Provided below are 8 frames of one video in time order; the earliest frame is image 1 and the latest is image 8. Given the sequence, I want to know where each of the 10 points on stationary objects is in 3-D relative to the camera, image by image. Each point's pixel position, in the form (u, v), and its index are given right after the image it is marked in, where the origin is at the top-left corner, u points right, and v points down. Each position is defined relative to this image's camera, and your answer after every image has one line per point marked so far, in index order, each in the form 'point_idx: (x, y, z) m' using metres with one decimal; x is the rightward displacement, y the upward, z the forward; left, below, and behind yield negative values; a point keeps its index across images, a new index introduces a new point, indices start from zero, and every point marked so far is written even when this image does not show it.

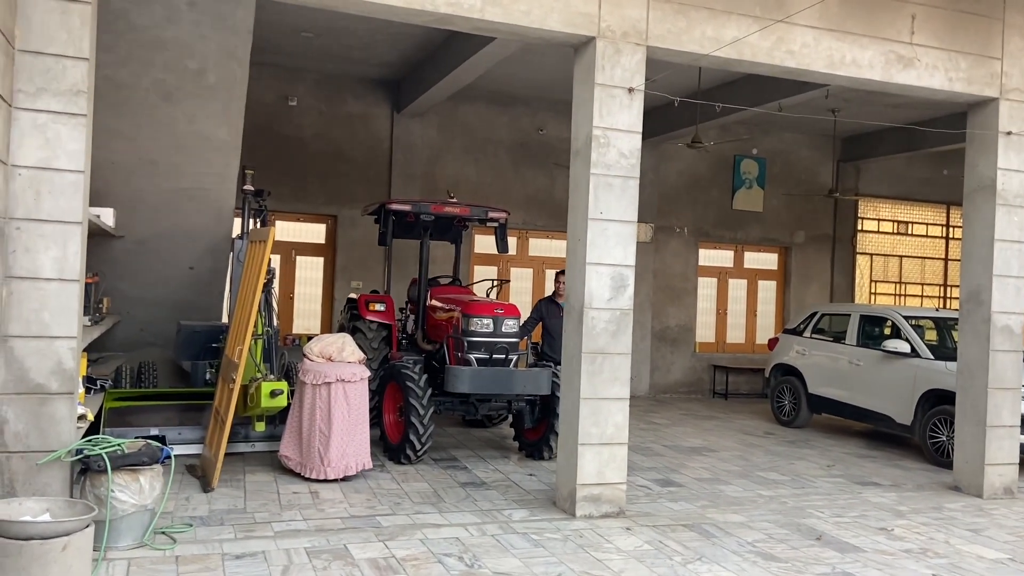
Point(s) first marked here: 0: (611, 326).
0: (+0.6, -0.2, +5.0) m
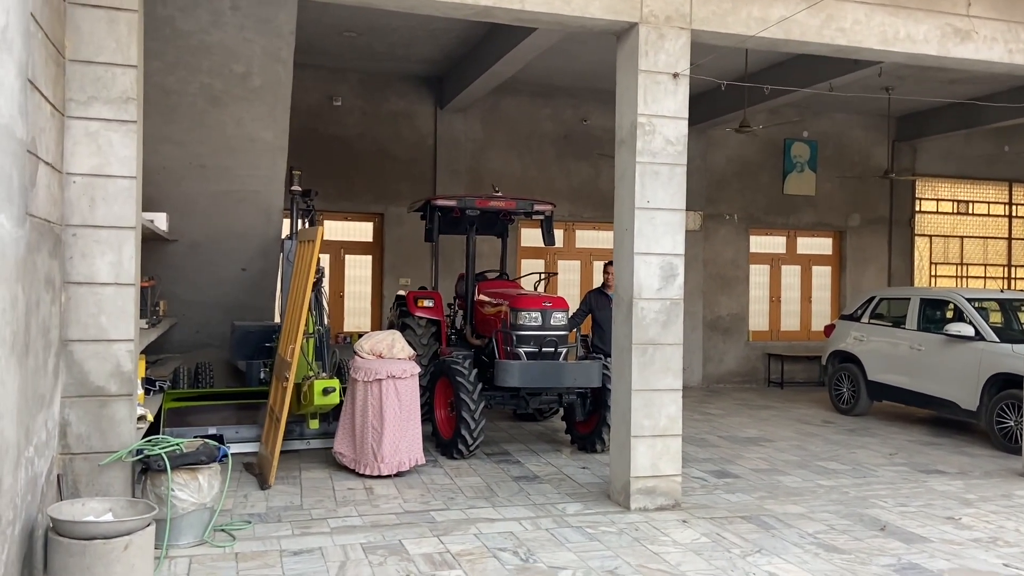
0: (+0.9, -0.2, +4.9) m
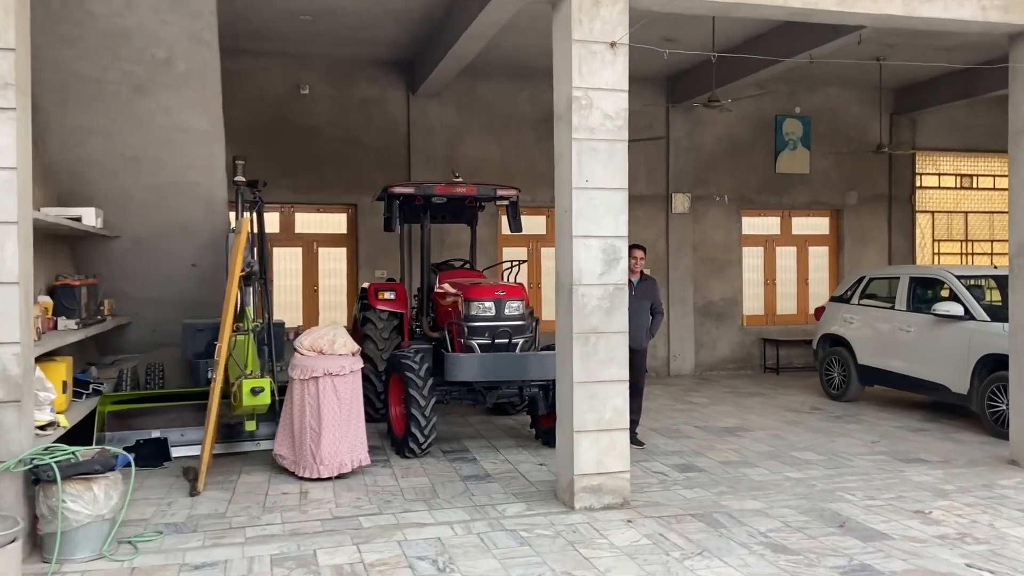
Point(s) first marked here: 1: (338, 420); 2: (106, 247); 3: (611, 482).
0: (+0.5, -0.1, +4.6) m
1: (-1.1, -0.8, +5.1) m
2: (-3.0, +0.3, +6.3) m
3: (+0.5, -1.0, +4.6) m
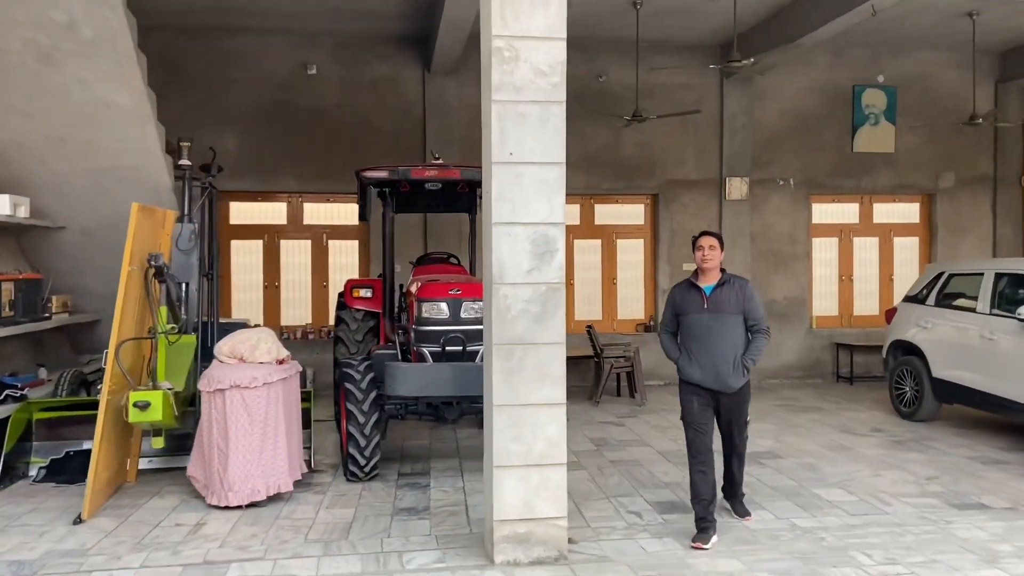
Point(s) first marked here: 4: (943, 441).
0: (+0.1, -0.1, +3.7) m
1: (-1.4, -0.8, +4.4) m
2: (-3.2, +0.3, +5.8) m
3: (+0.1, -1.0, +3.7) m
4: (+3.2, -1.1, +6.3) m
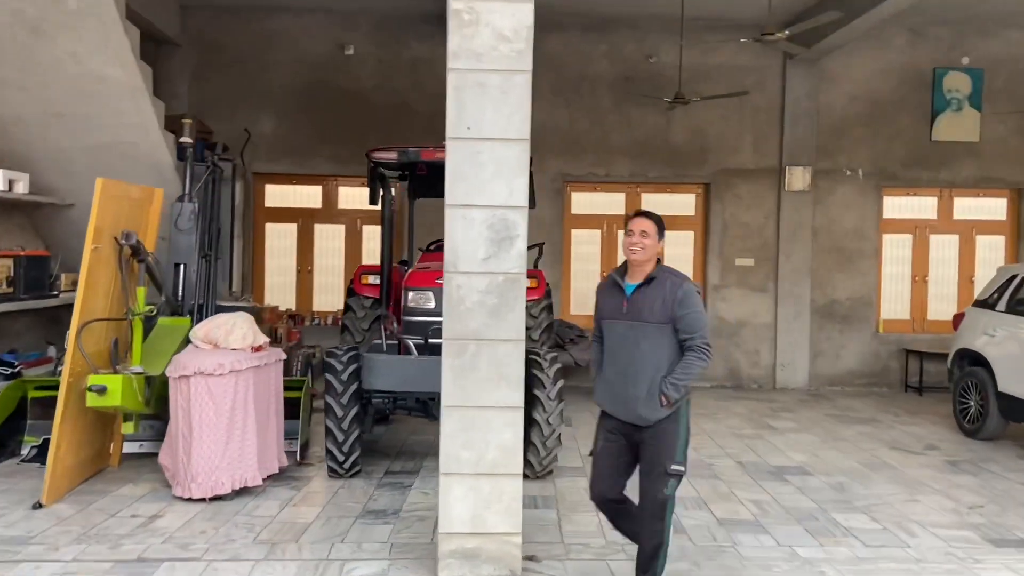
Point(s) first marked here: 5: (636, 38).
0: (-0.1, 0.0, +3.3) m
1: (-1.5, -0.7, +4.2) m
2: (-3.1, +0.5, +5.8) m
3: (-0.1, -1.0, +3.3) m
4: (+3.2, -1.2, +5.6) m
5: (+1.2, +2.5, +8.5) m
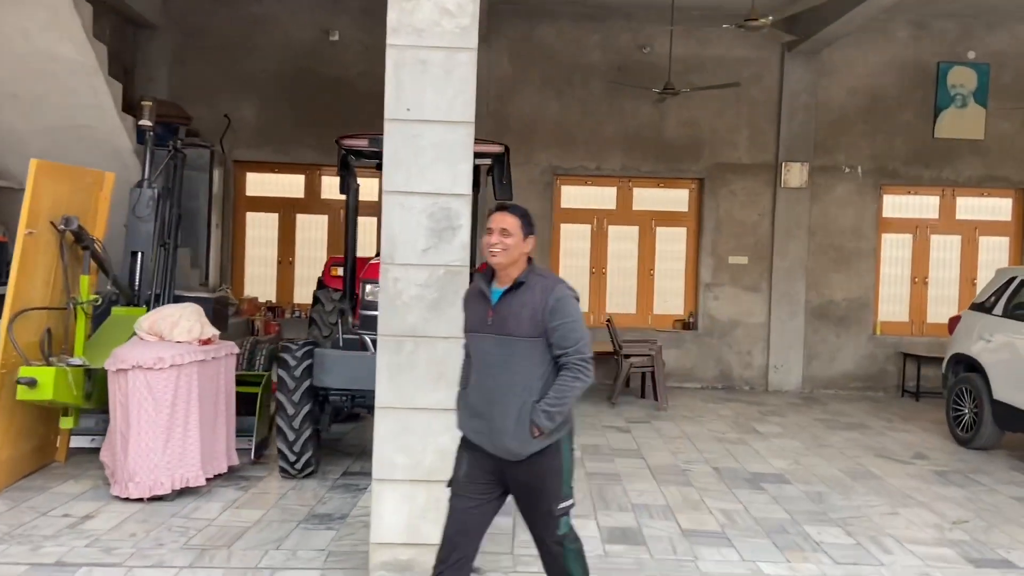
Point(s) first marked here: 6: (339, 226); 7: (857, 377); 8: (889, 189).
0: (-0.3, 0.0, +3.1) m
1: (-1.7, -0.6, +4.0) m
2: (-3.2, +0.6, +5.6) m
3: (-0.3, -1.0, +3.1) m
4: (+3.0, -1.2, +5.3) m
5: (+1.1, +2.5, +8.3) m
6: (-1.7, +0.6, +8.3) m
7: (+3.5, -0.9, +8.6) m
8: (+3.8, +1.0, +8.7) m
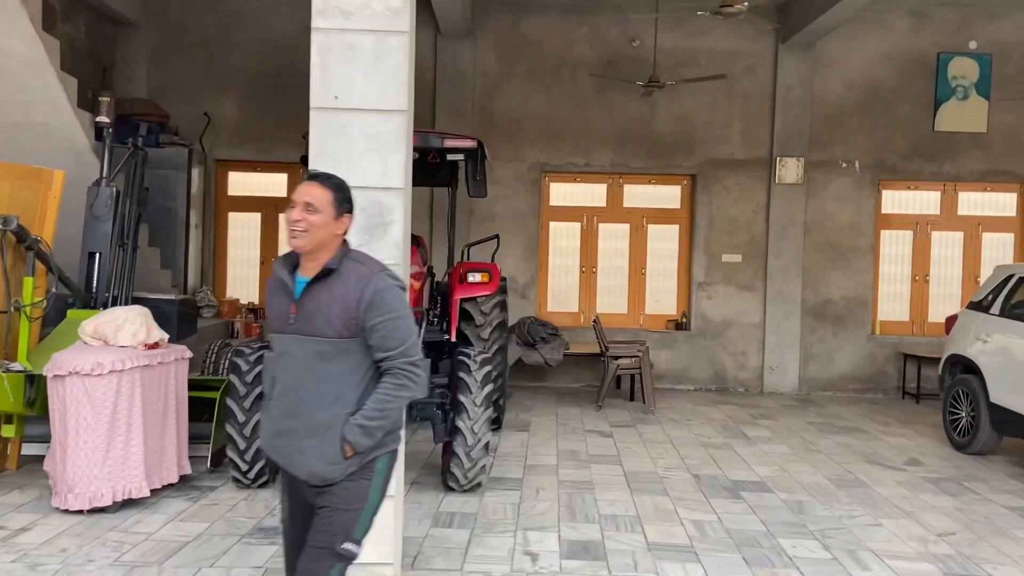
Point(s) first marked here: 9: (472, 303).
0: (-0.5, 0.0, +2.9) m
1: (-1.9, -0.7, +3.8) m
2: (-3.4, +0.5, +5.5) m
3: (-0.5, -1.0, +2.9) m
4: (+2.8, -1.2, +5.0) m
5: (+1.0, +2.5, +8.0) m
6: (-1.8, +0.6, +8.1) m
7: (+3.4, -0.9, +8.3) m
8: (+3.7, +1.0, +8.4) m
9: (-0.3, -0.1, +5.5) m
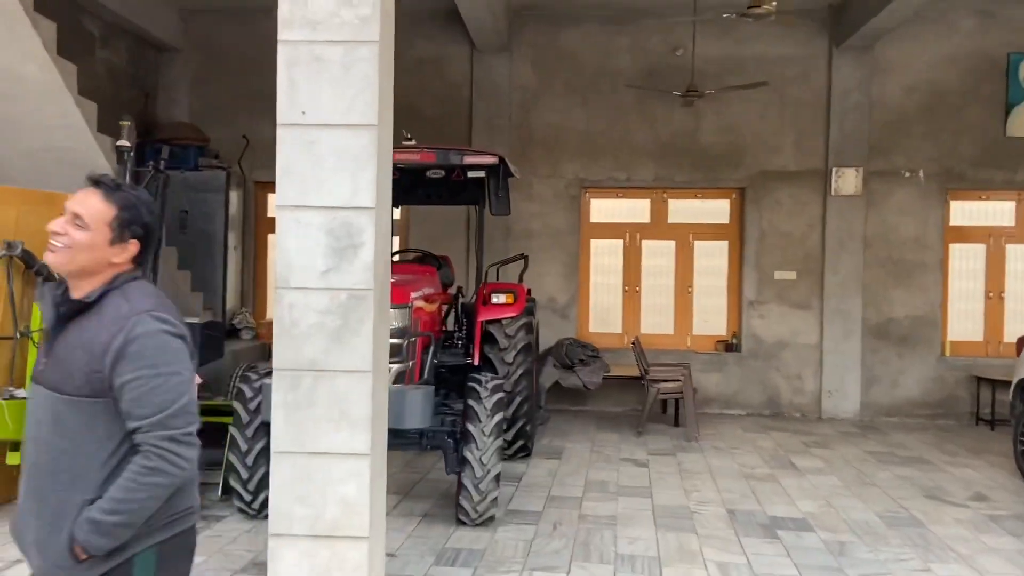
0: (-0.6, -0.1, +2.7) m
1: (-1.9, -0.8, +3.8) m
2: (-3.2, +0.4, +5.5) m
3: (-0.6, -1.1, +2.7) m
4: (+3.0, -1.3, +4.5) m
5: (+1.4, +2.3, +7.8) m
6: (-1.4, +0.4, +8.1) m
7: (+3.7, -1.0, +7.8) m
8: (+4.1, +0.9, +7.9) m
9: (-0.1, -0.2, +5.2) m
